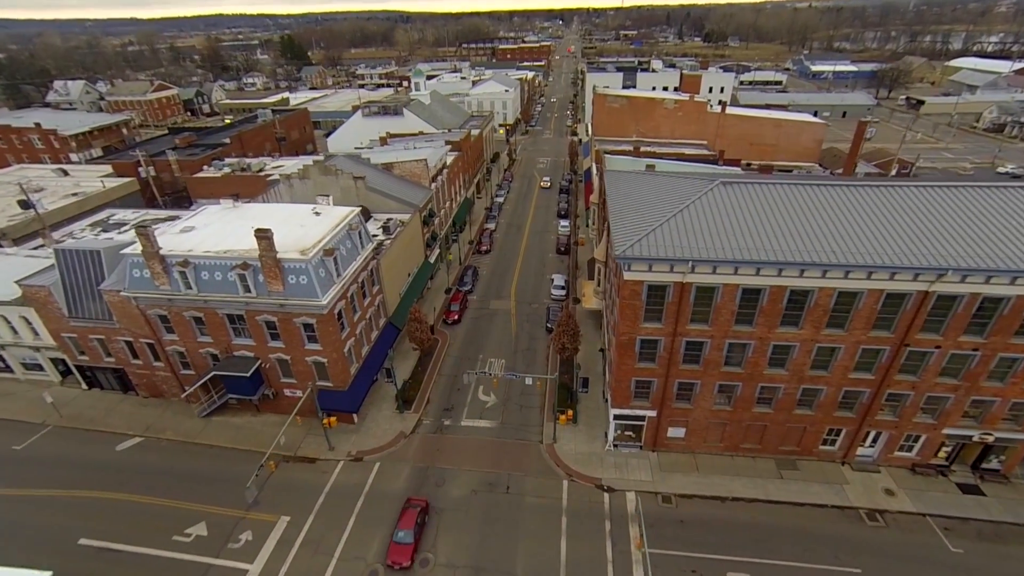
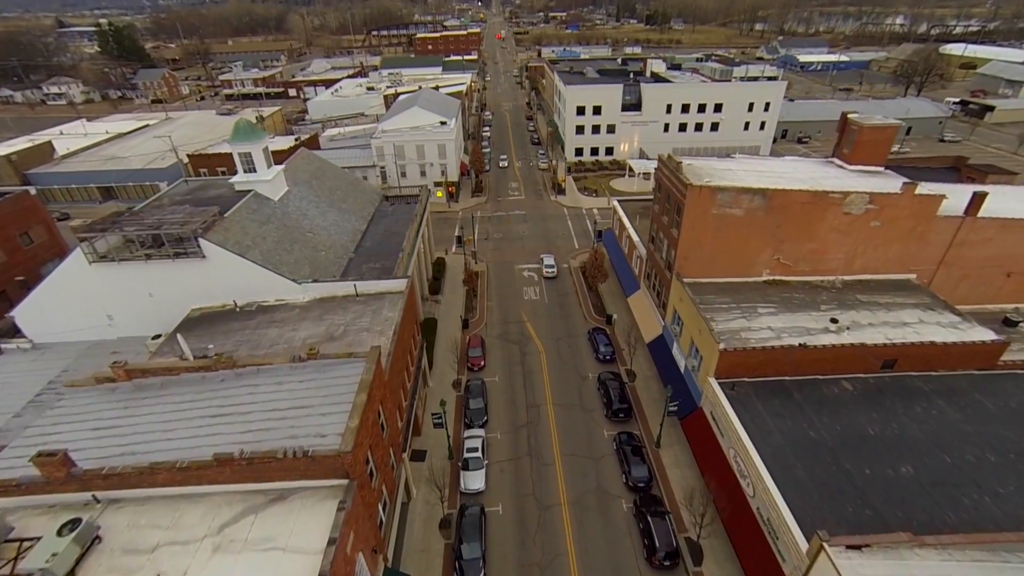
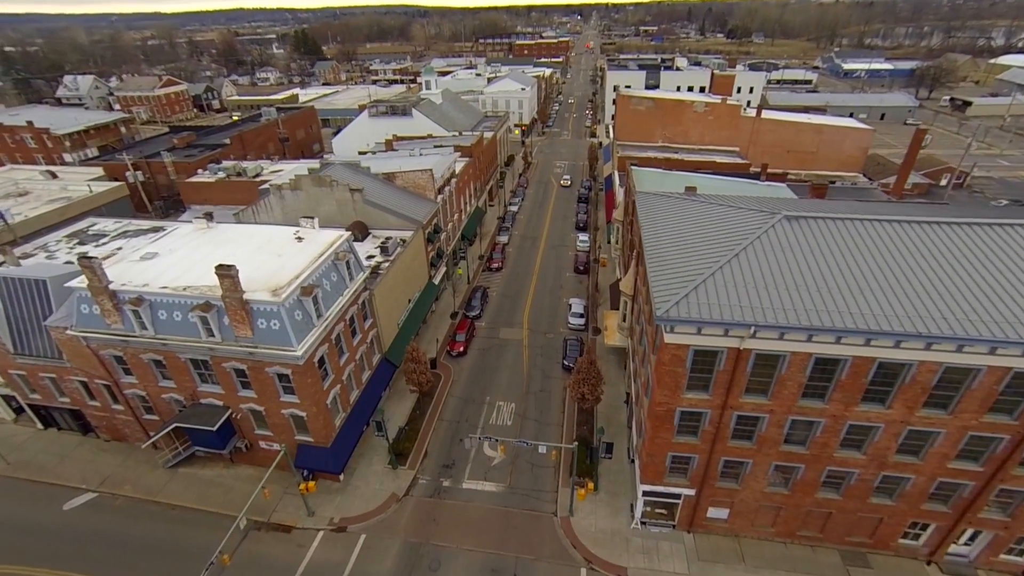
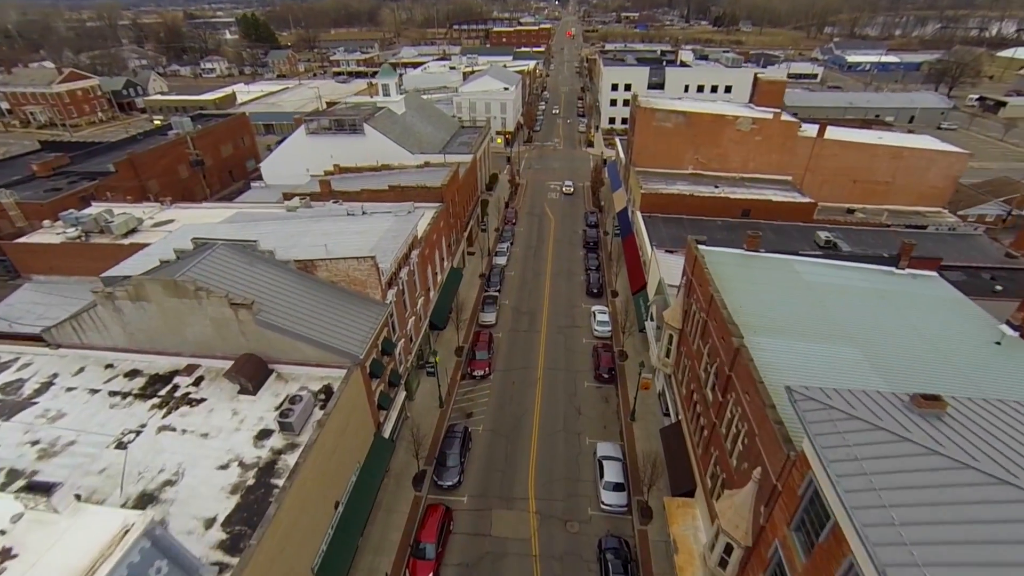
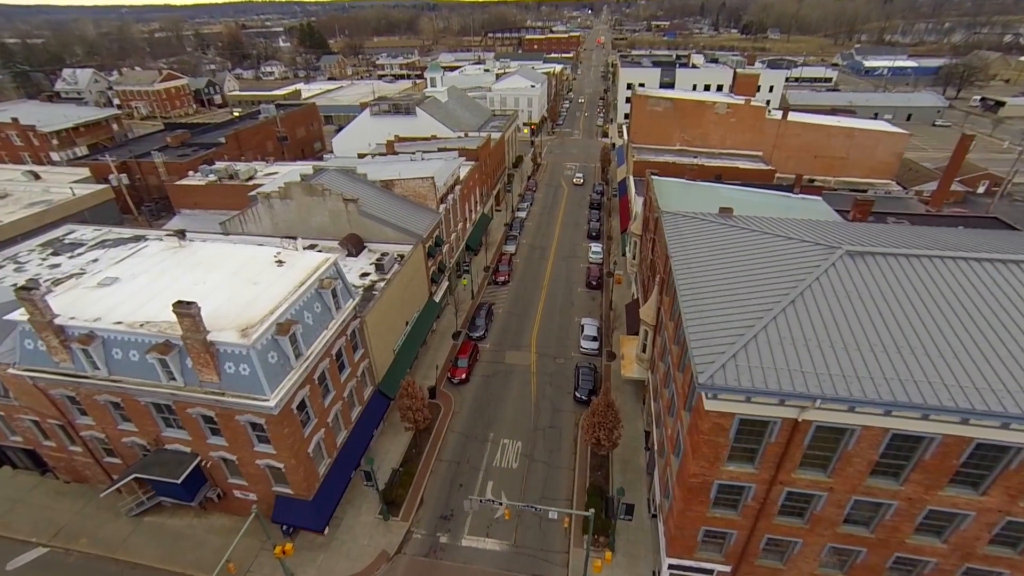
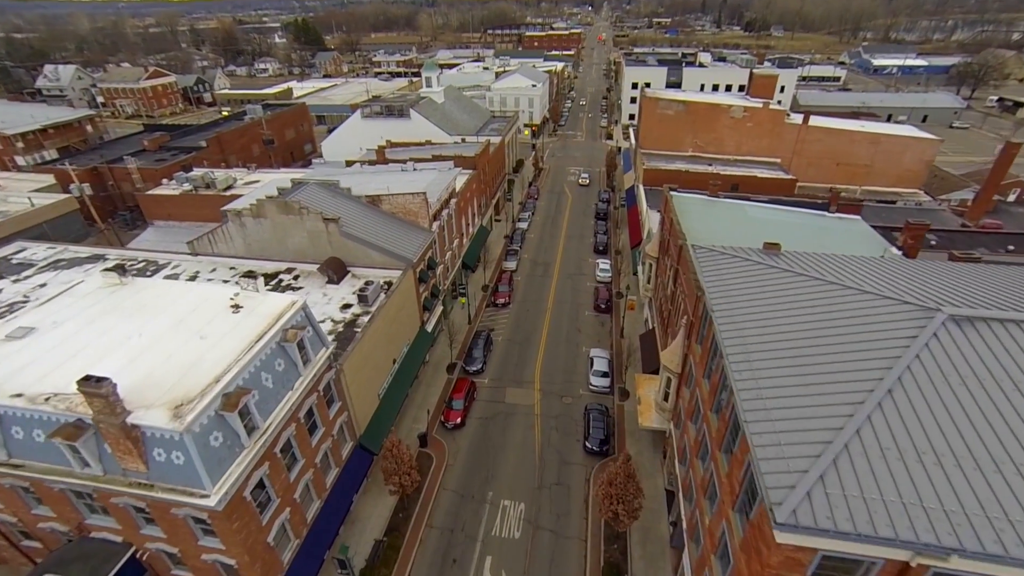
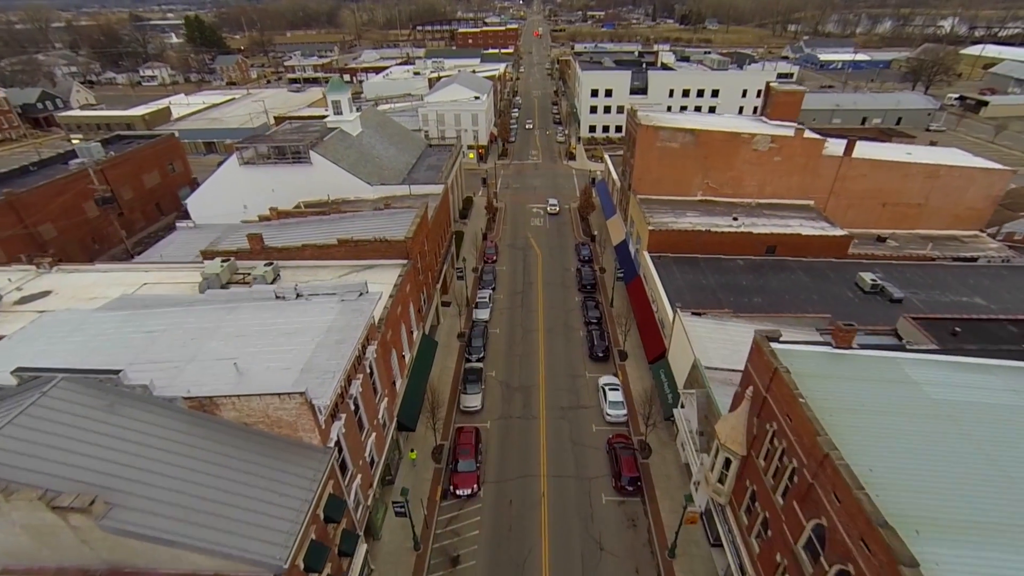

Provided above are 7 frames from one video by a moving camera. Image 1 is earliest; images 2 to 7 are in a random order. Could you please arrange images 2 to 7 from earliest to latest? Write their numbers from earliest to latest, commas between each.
3, 5, 6, 4, 7, 2
